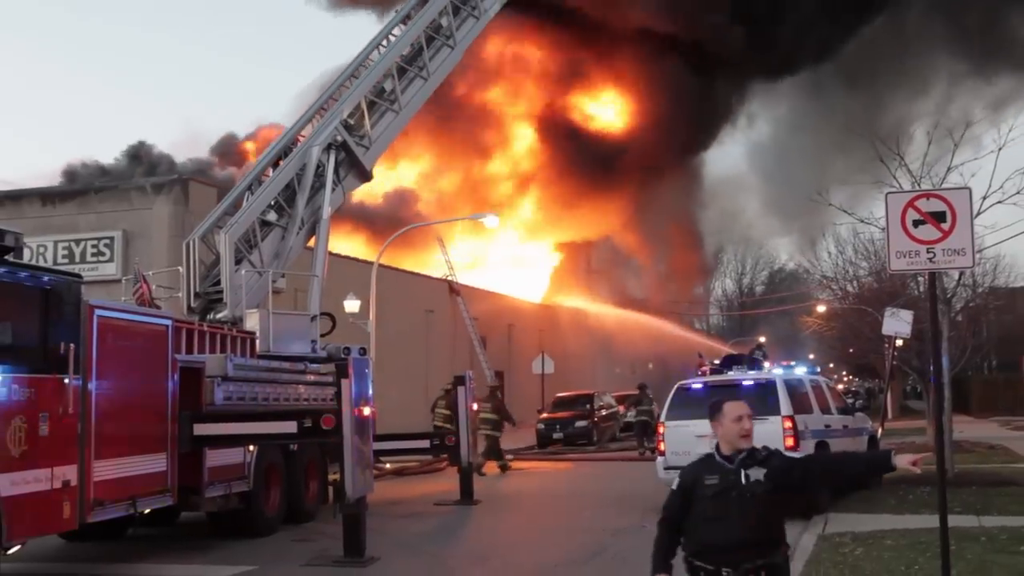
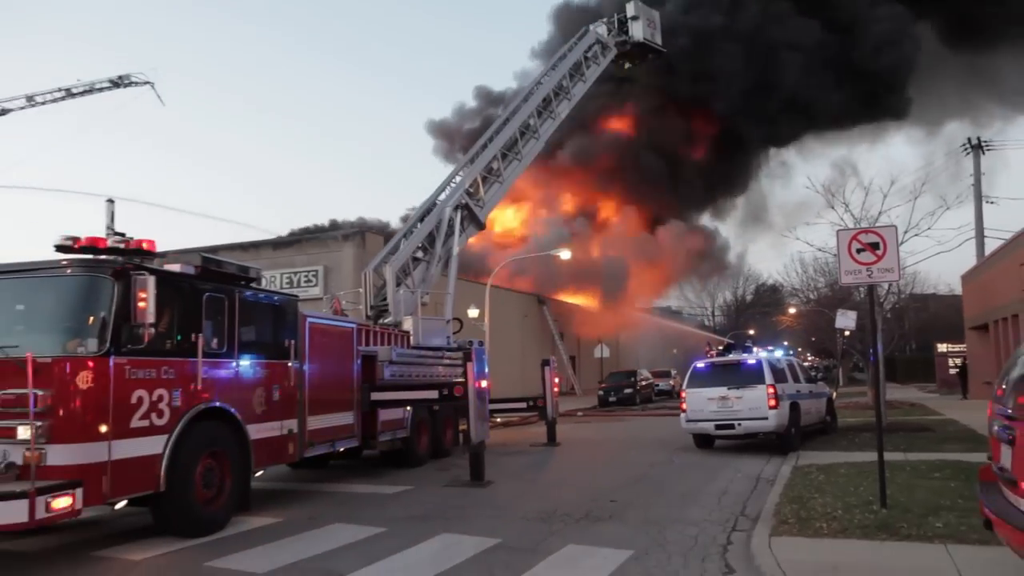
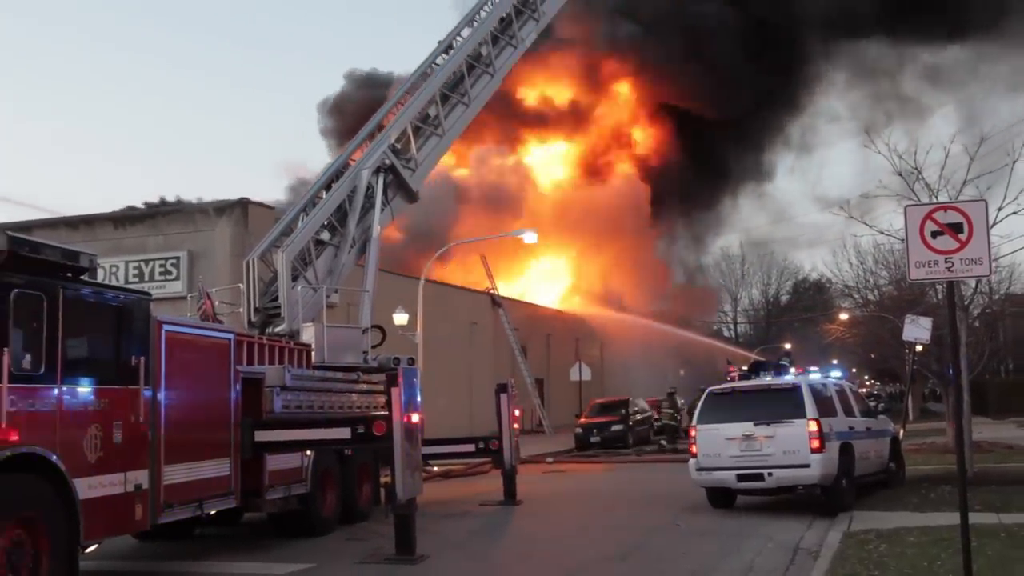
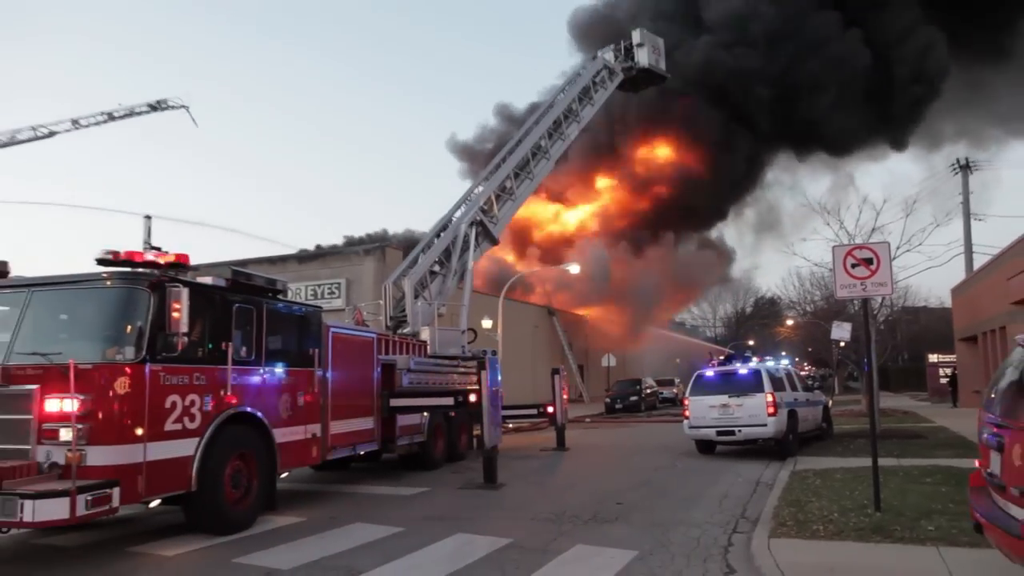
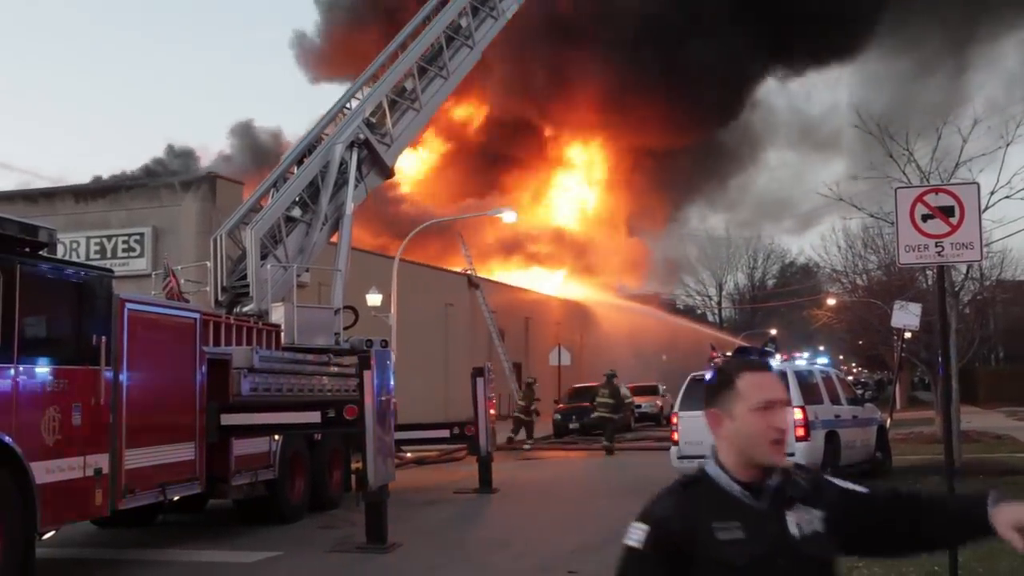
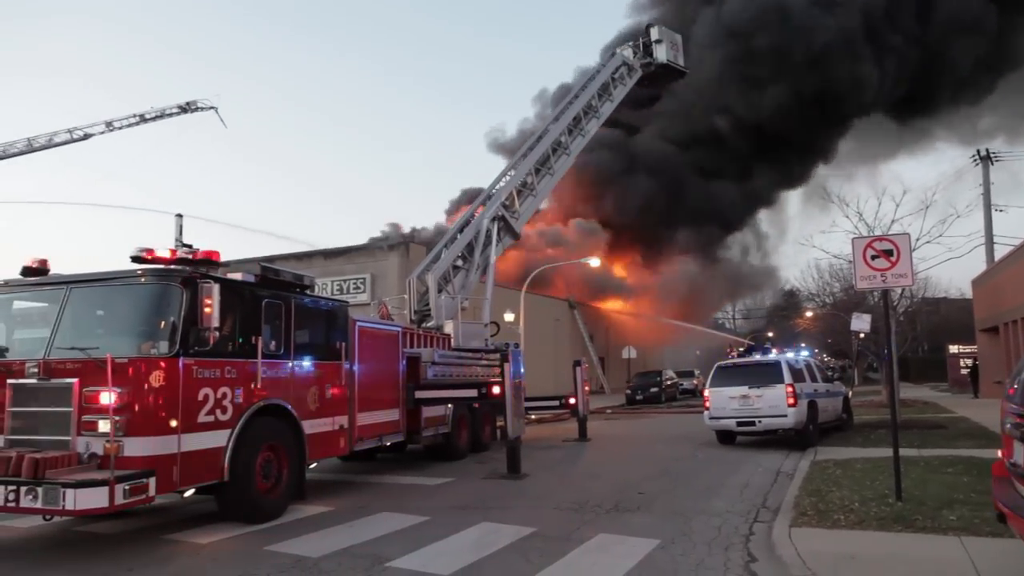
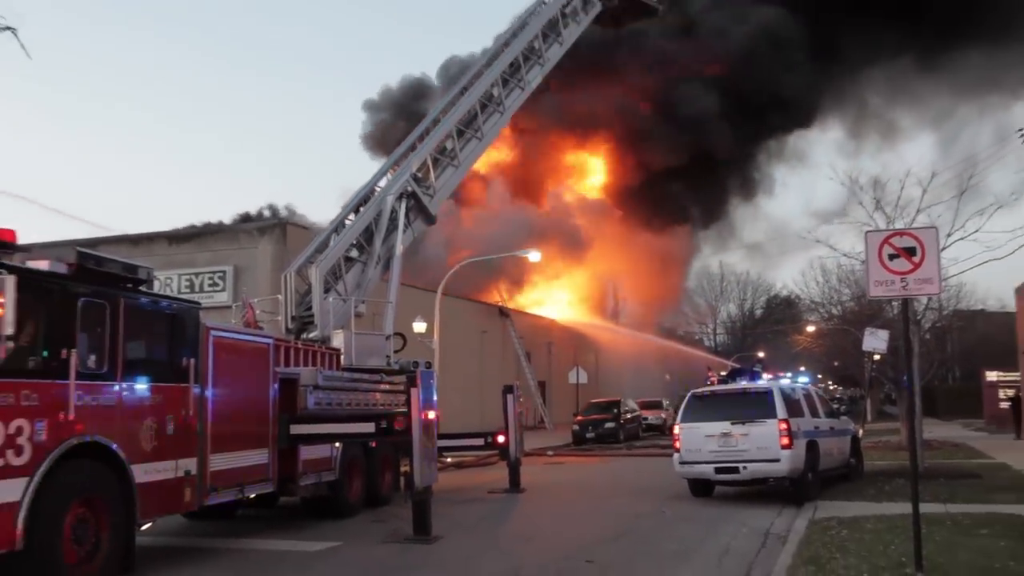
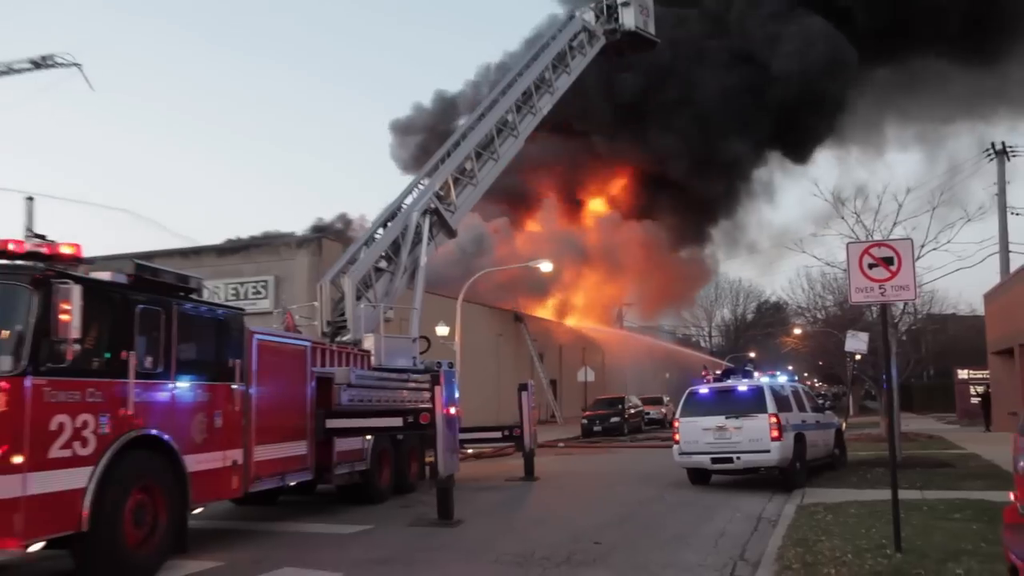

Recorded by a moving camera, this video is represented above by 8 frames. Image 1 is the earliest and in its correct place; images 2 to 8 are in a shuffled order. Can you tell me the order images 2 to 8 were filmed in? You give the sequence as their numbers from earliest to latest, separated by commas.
5, 3, 7, 8, 2, 4, 6
